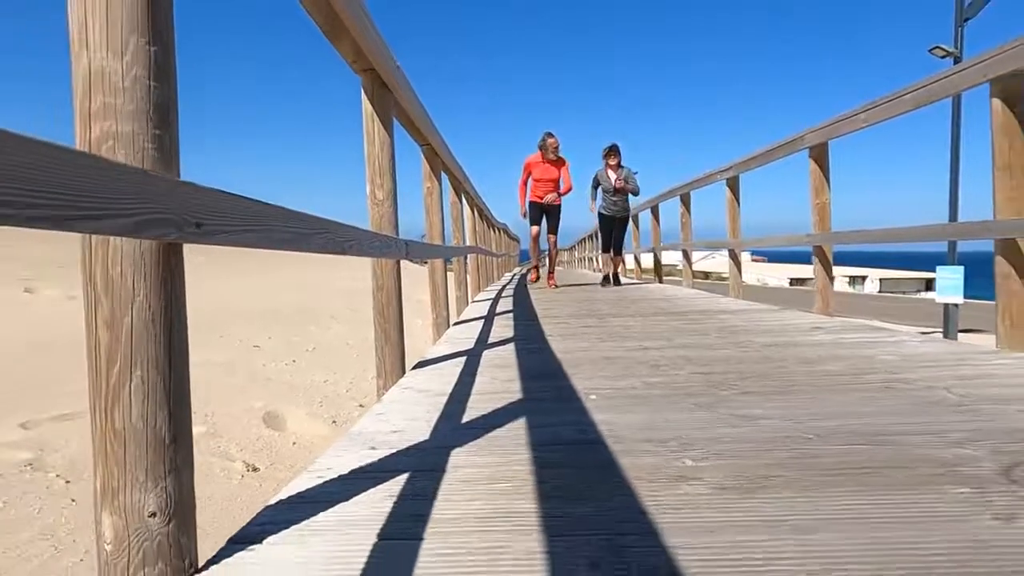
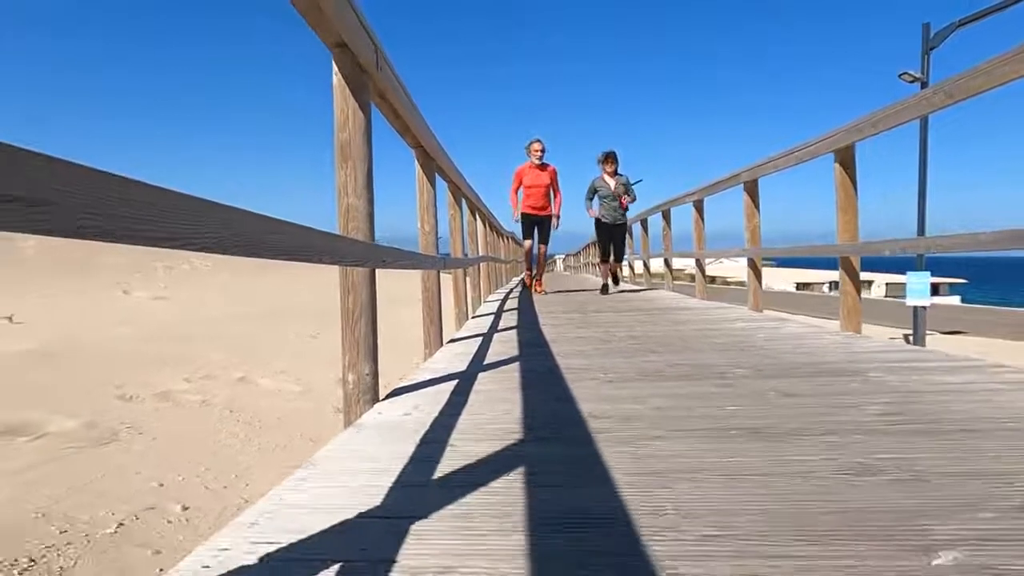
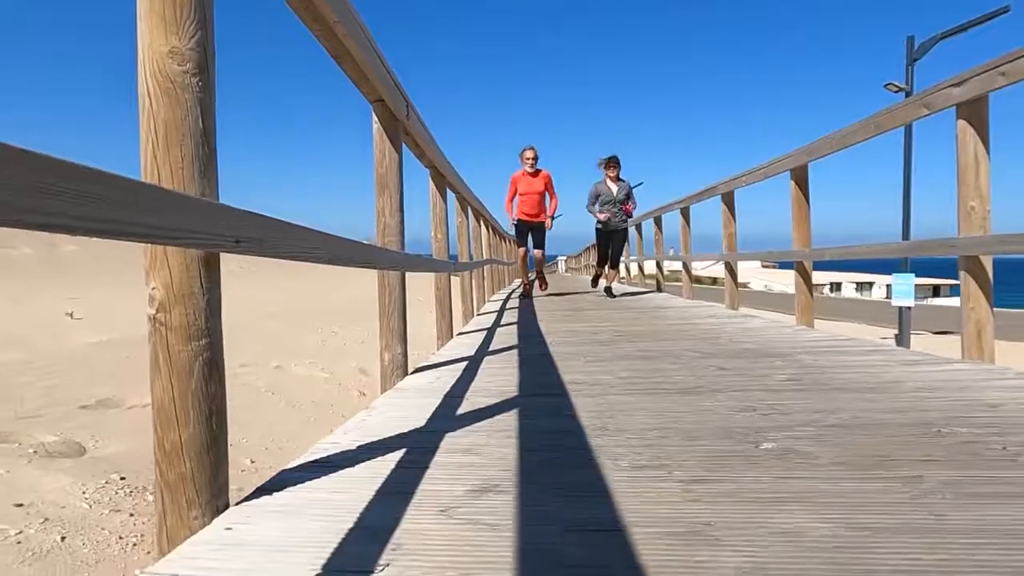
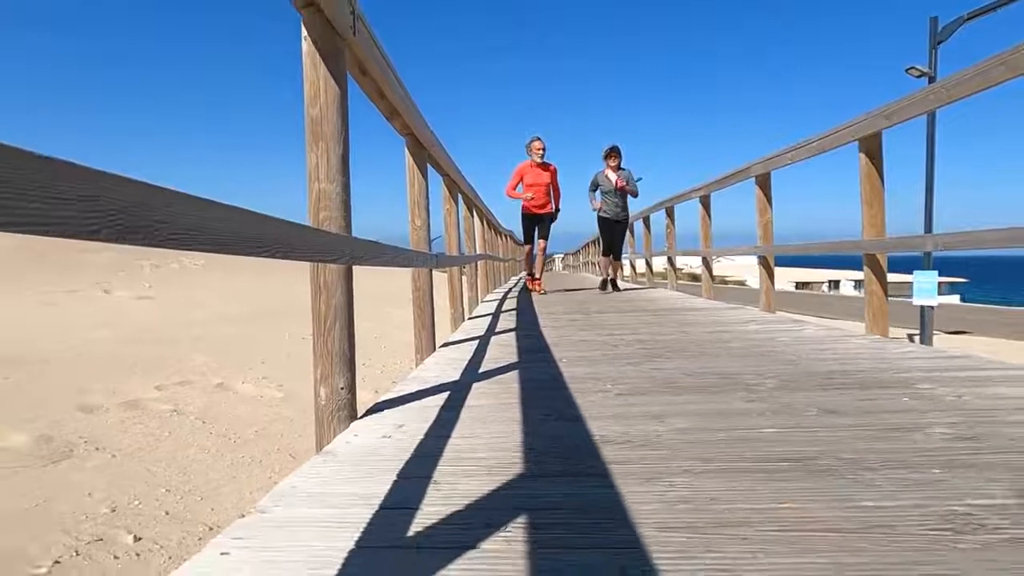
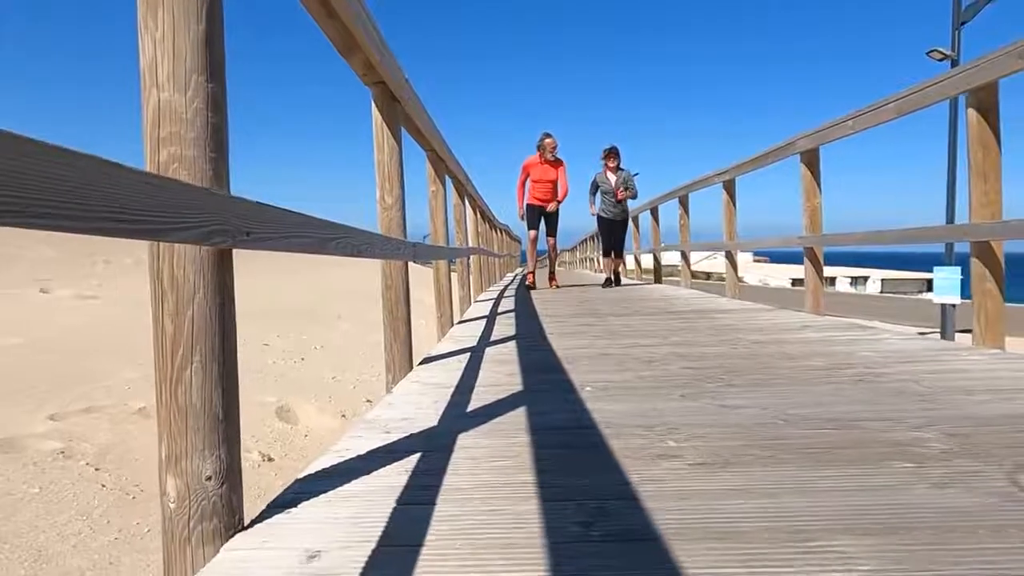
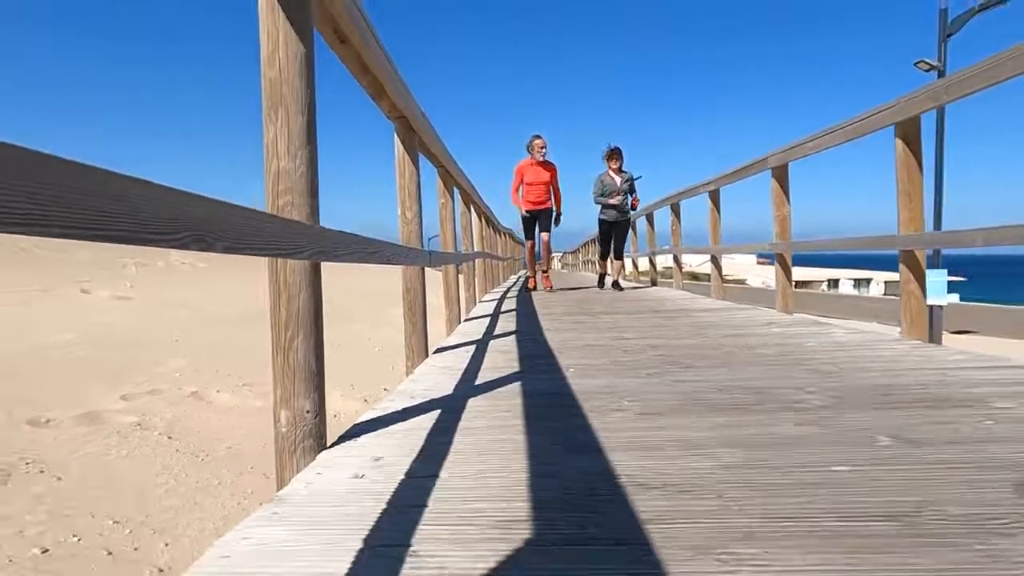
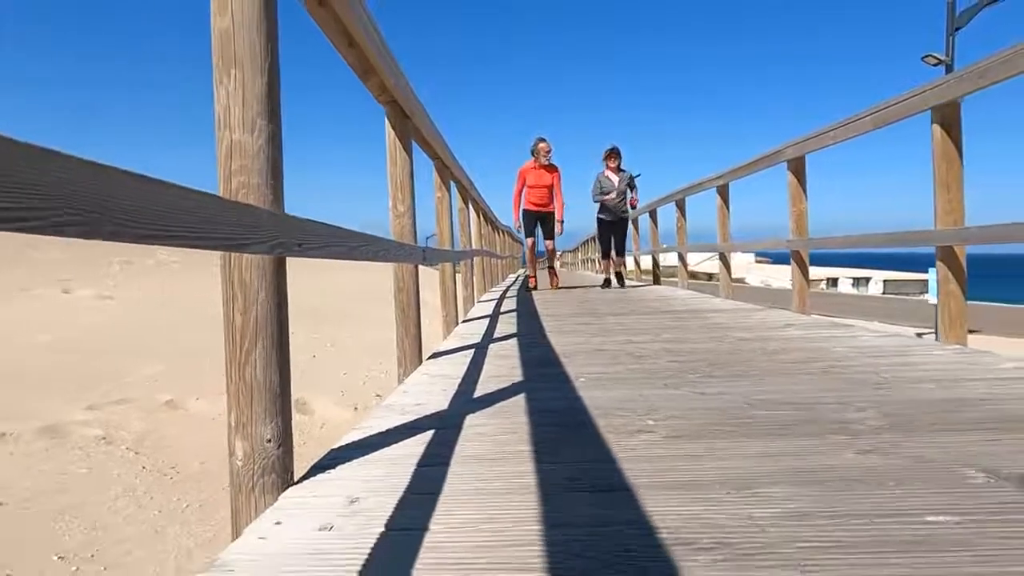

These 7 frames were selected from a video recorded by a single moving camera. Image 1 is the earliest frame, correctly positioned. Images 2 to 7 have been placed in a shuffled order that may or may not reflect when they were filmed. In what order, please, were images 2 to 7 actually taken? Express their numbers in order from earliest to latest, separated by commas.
5, 7, 6, 4, 2, 3
